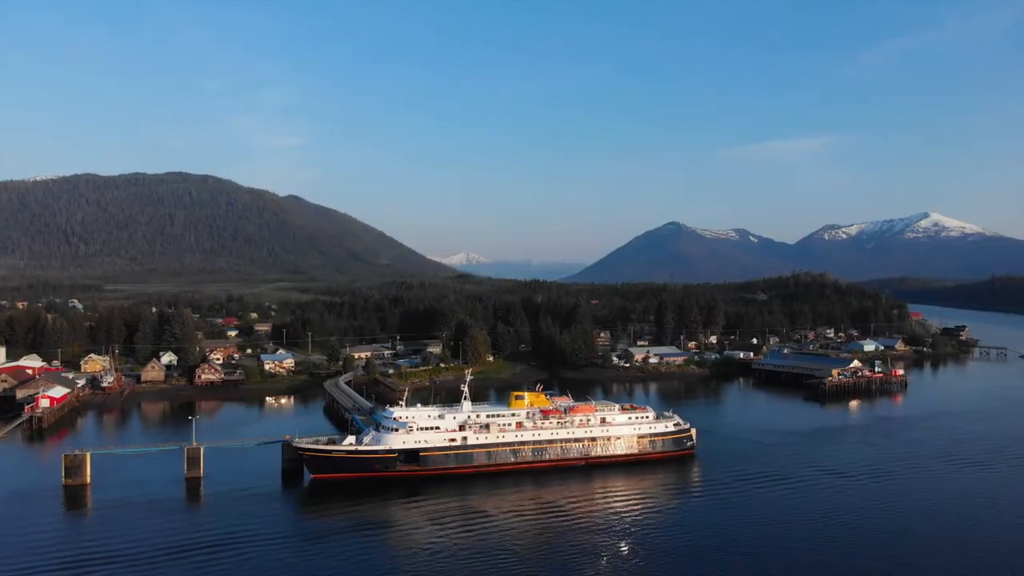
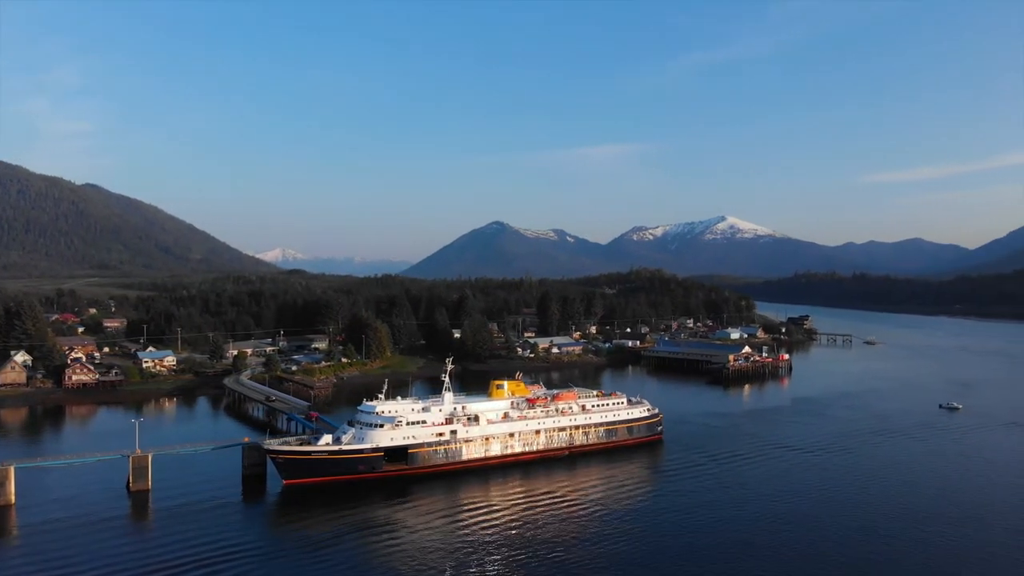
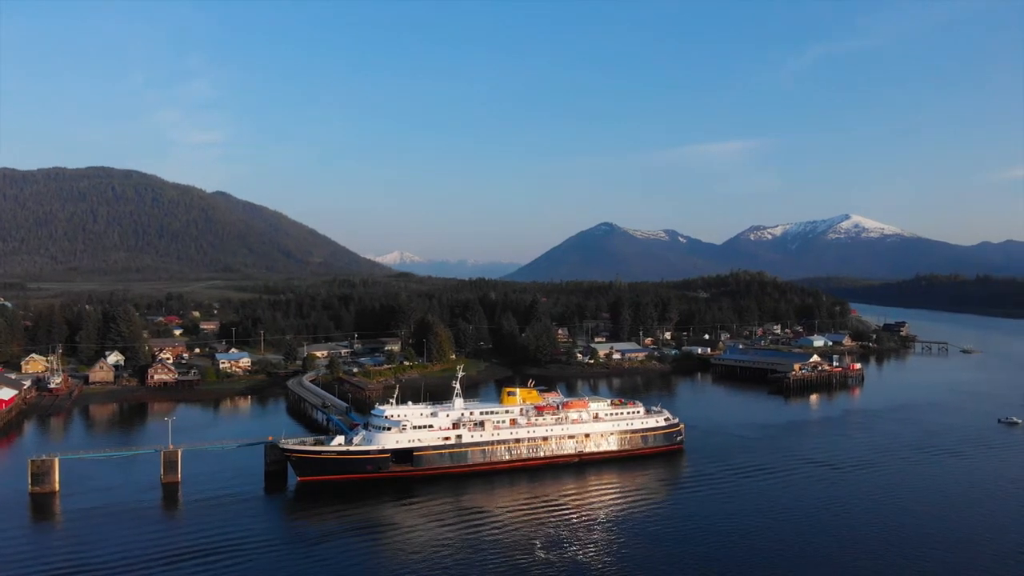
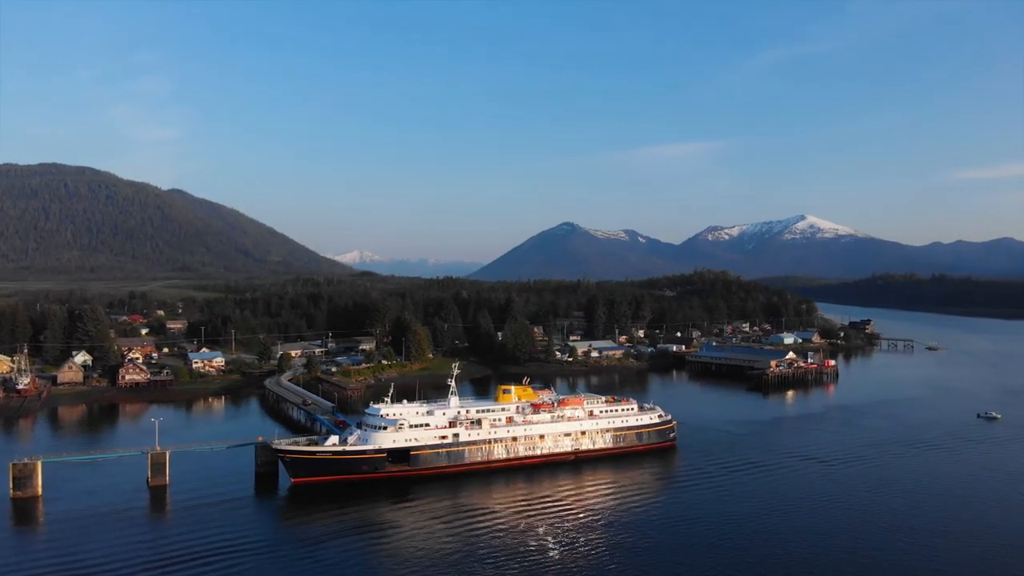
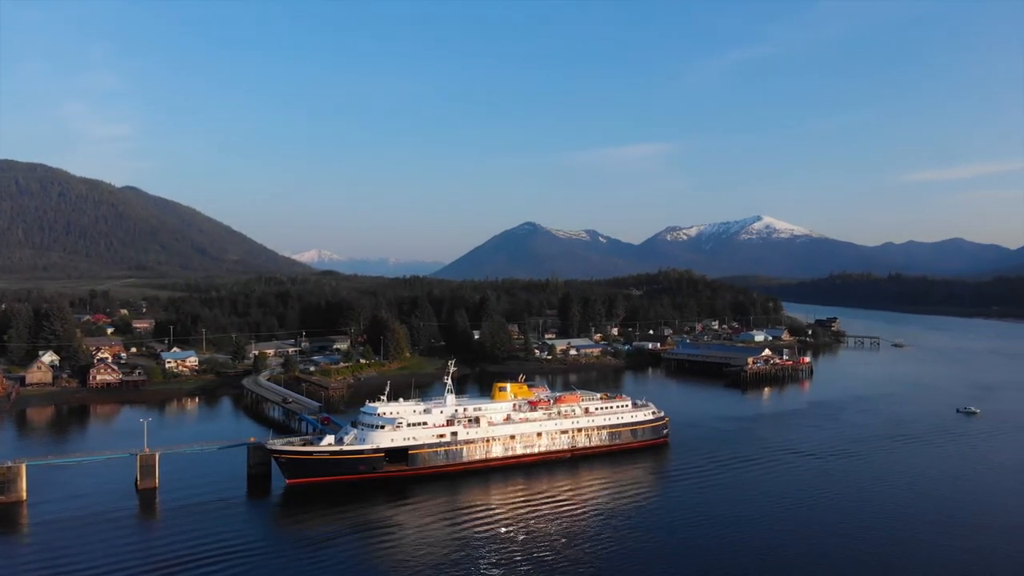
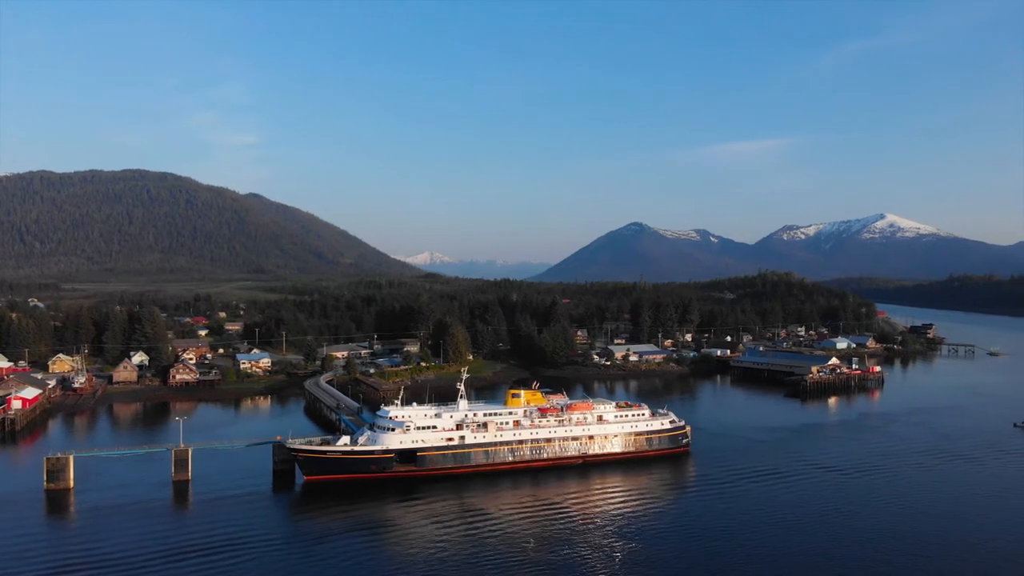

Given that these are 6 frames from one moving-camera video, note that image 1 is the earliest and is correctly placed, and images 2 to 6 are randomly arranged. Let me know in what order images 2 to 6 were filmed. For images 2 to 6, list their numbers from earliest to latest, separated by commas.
6, 3, 4, 5, 2
